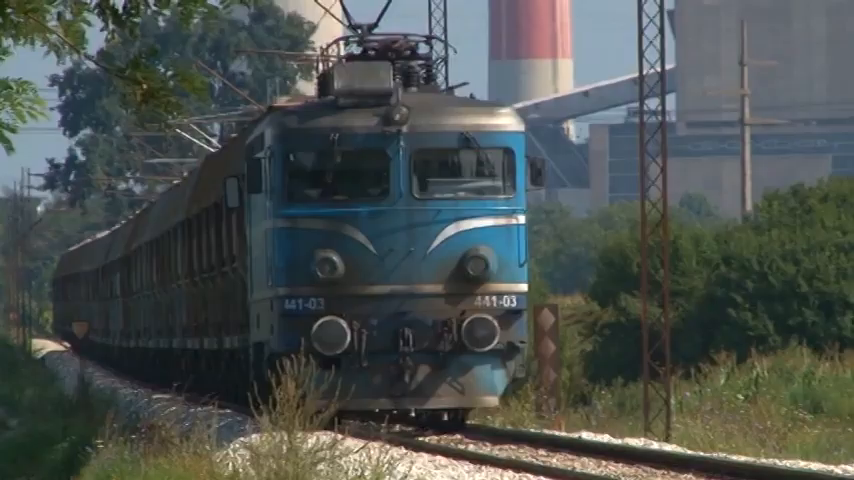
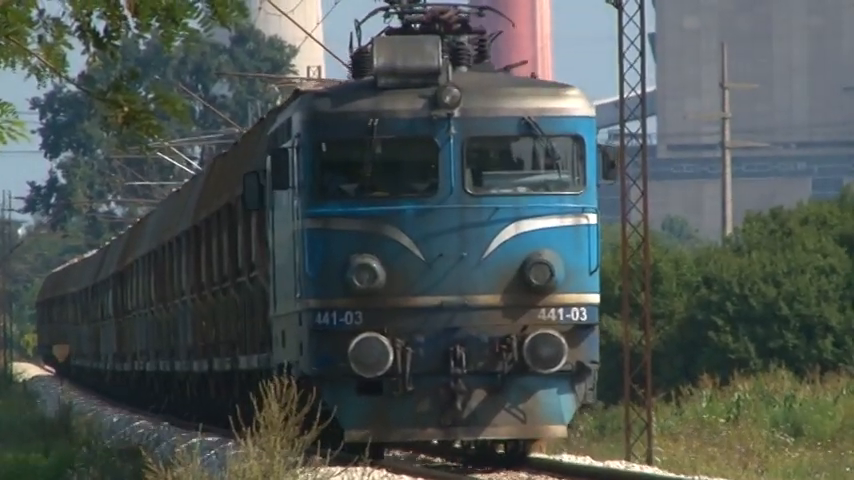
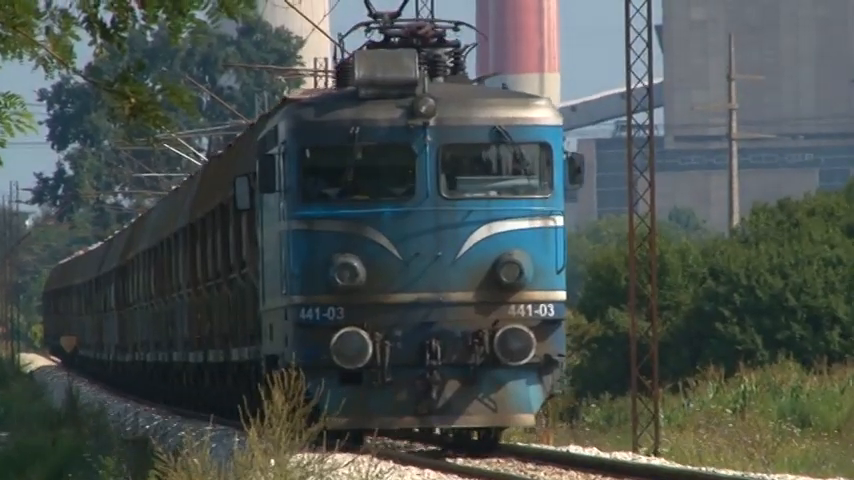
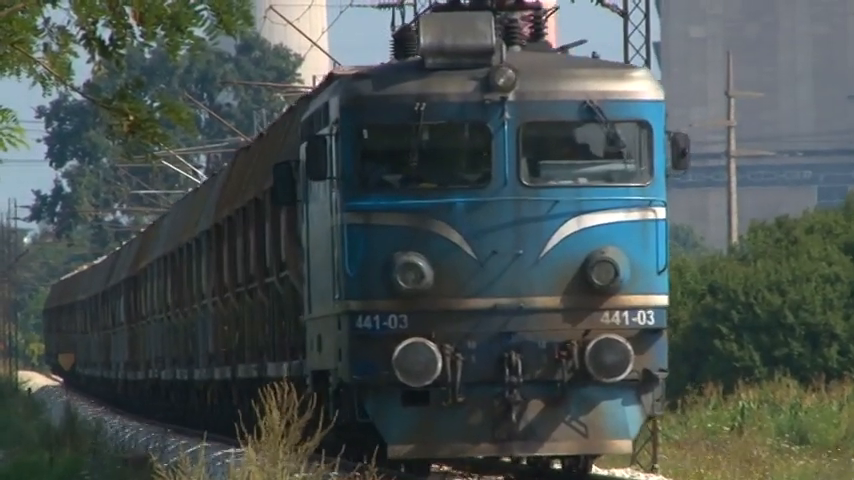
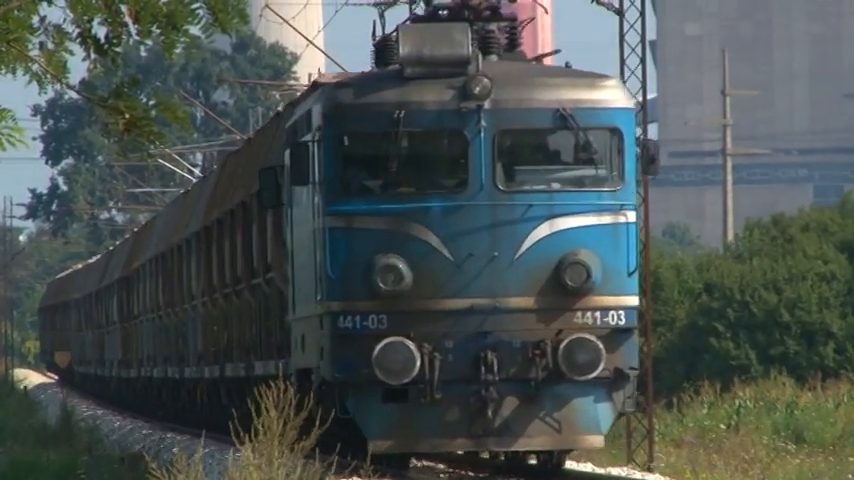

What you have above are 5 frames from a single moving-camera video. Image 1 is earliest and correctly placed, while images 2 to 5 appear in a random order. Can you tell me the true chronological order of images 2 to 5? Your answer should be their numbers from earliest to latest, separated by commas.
3, 2, 5, 4
